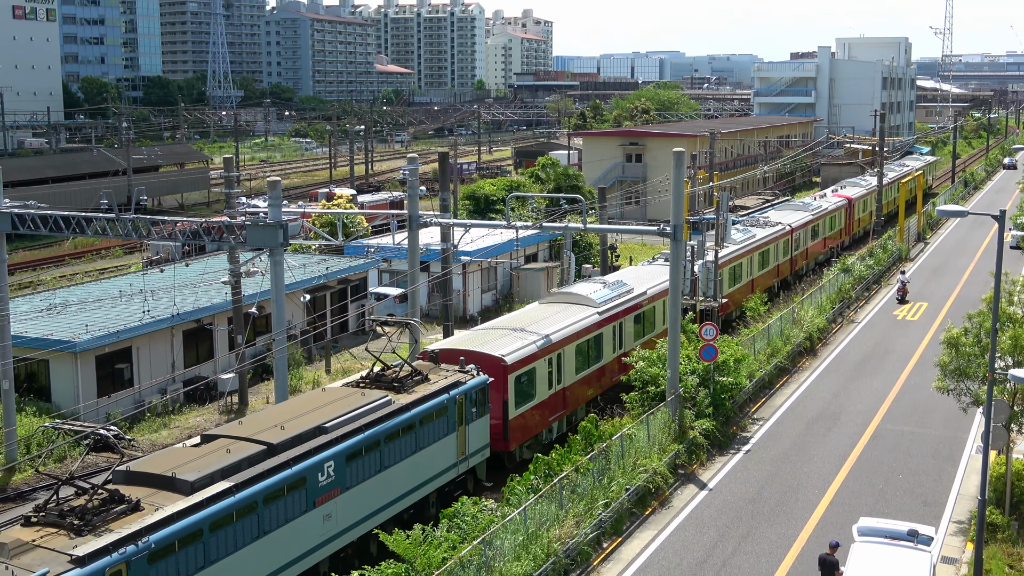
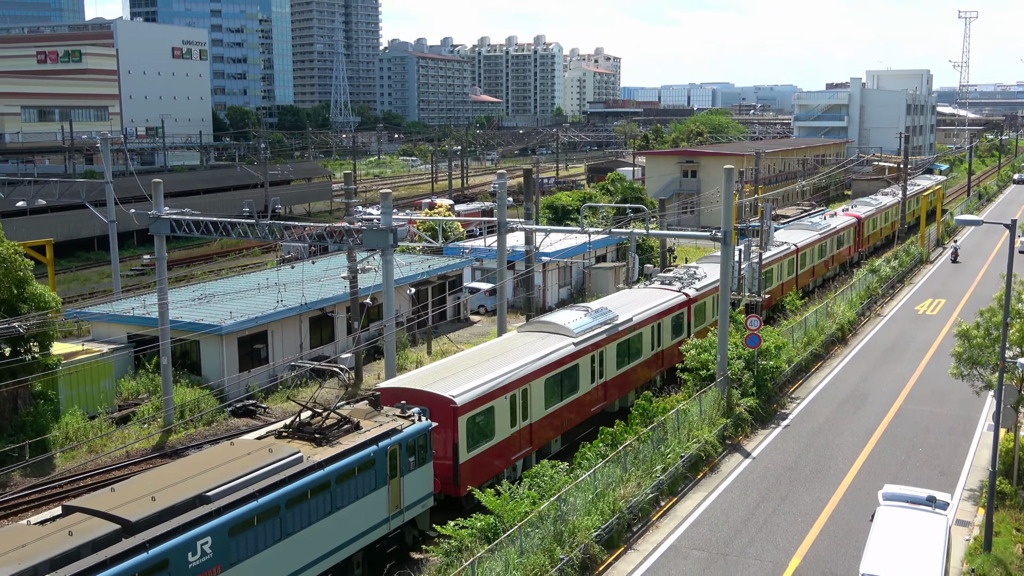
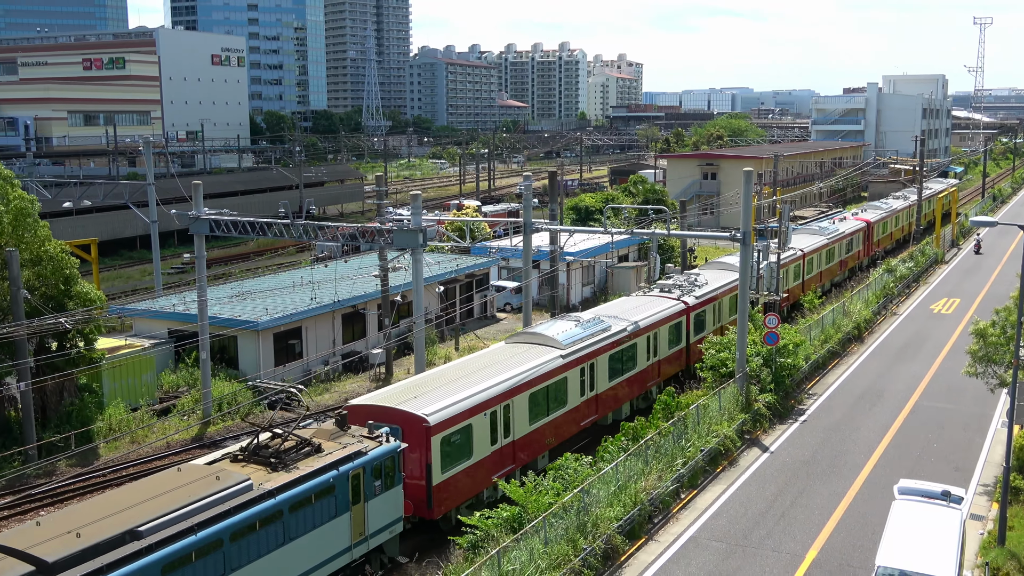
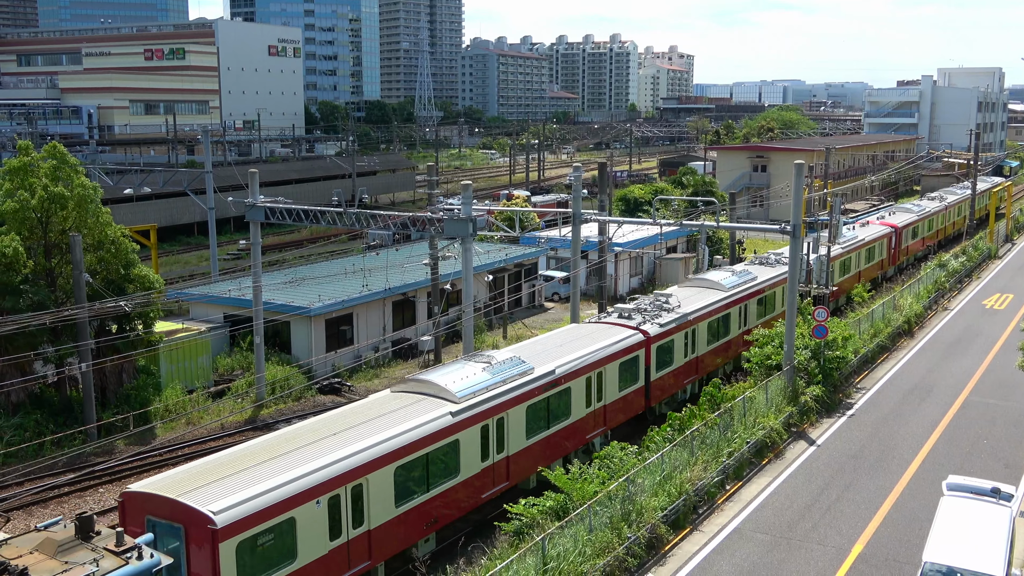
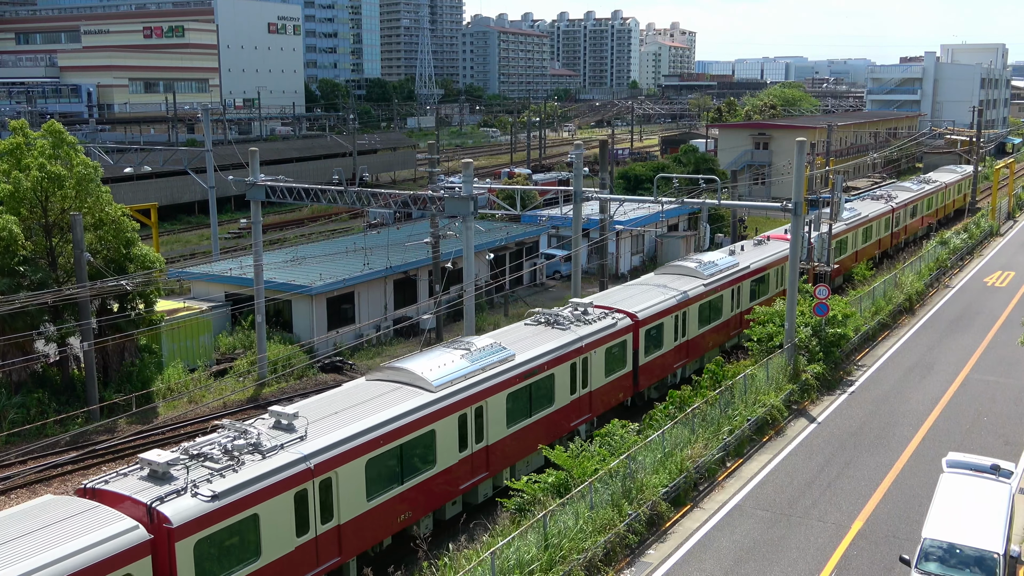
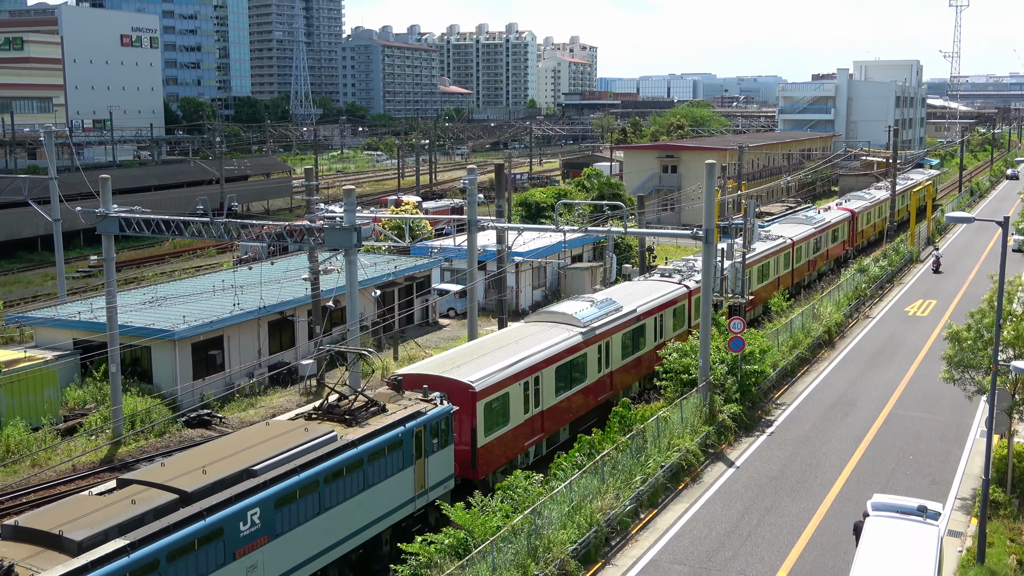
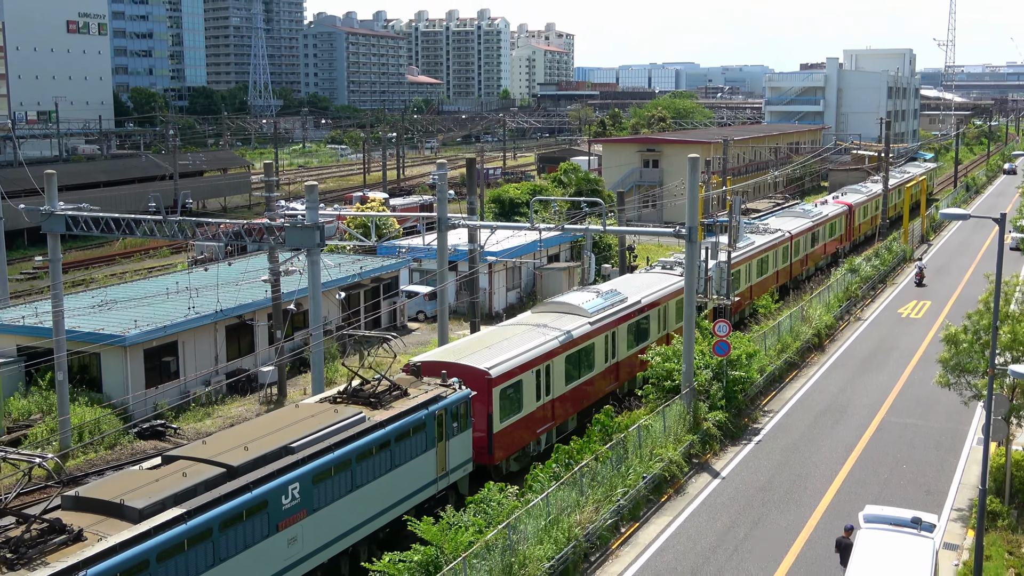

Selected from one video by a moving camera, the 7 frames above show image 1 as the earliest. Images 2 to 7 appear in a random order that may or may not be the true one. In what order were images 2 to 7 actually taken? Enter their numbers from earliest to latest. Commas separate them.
7, 6, 2, 3, 4, 5
